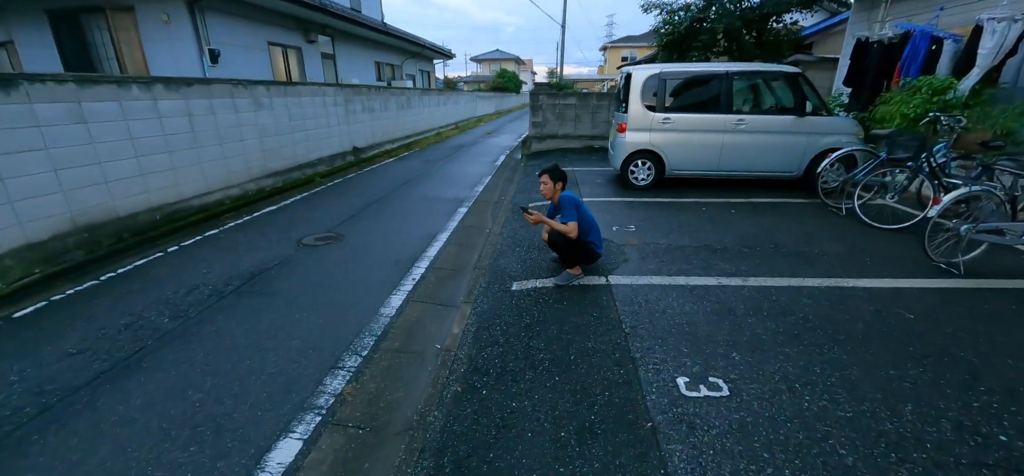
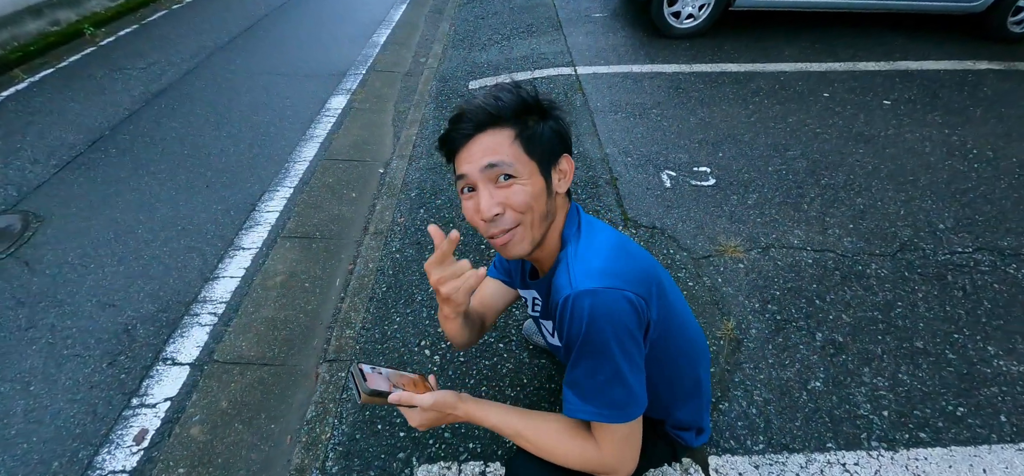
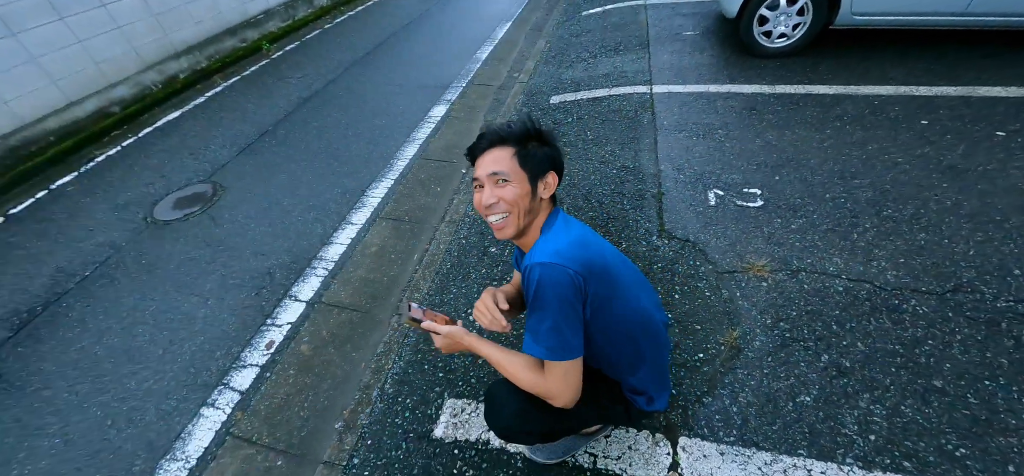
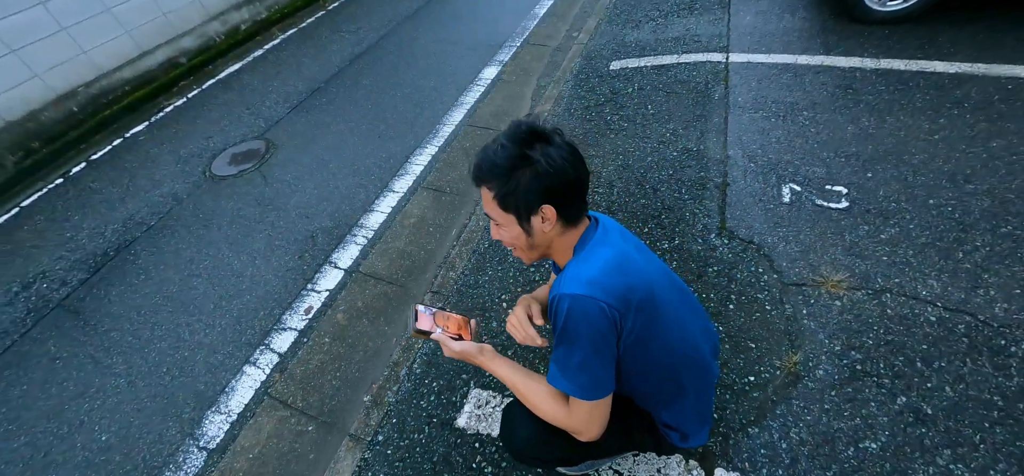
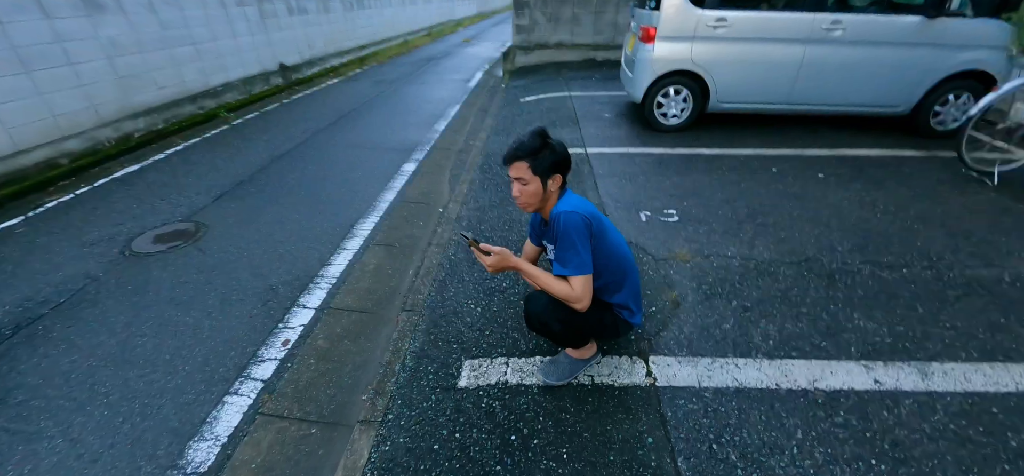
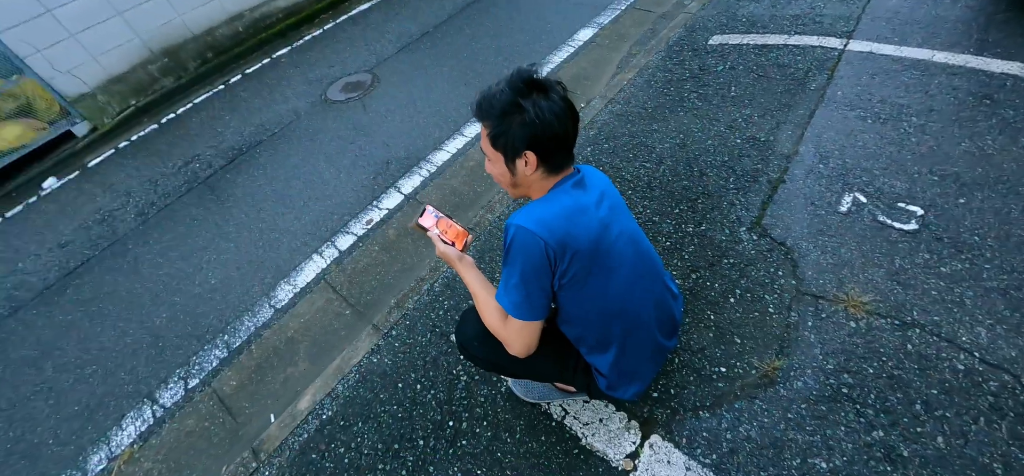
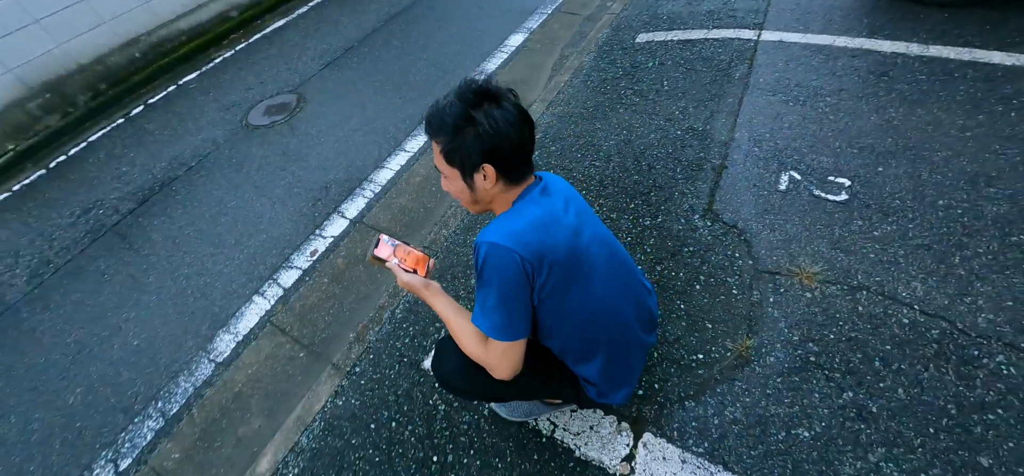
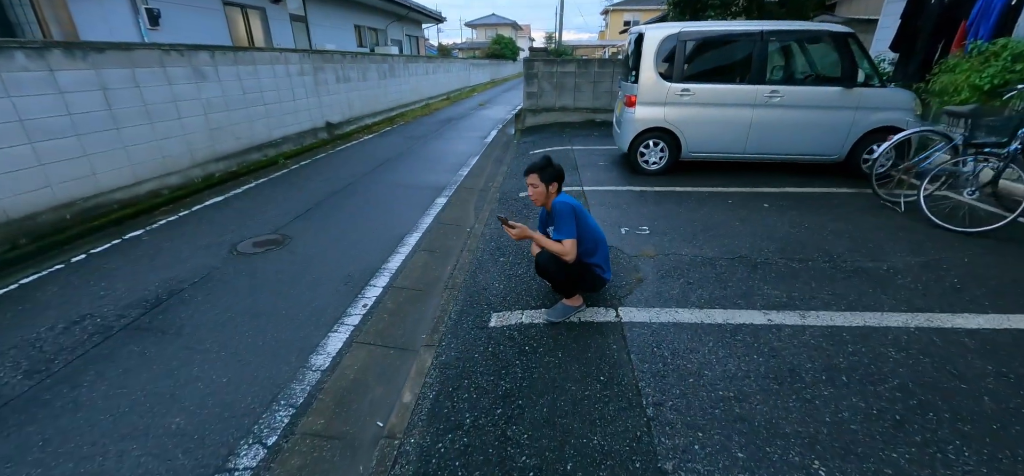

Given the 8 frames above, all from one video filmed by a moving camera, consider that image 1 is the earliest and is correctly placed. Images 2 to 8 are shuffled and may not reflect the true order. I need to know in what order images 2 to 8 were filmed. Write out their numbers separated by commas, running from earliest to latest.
8, 5, 2, 3, 4, 7, 6
